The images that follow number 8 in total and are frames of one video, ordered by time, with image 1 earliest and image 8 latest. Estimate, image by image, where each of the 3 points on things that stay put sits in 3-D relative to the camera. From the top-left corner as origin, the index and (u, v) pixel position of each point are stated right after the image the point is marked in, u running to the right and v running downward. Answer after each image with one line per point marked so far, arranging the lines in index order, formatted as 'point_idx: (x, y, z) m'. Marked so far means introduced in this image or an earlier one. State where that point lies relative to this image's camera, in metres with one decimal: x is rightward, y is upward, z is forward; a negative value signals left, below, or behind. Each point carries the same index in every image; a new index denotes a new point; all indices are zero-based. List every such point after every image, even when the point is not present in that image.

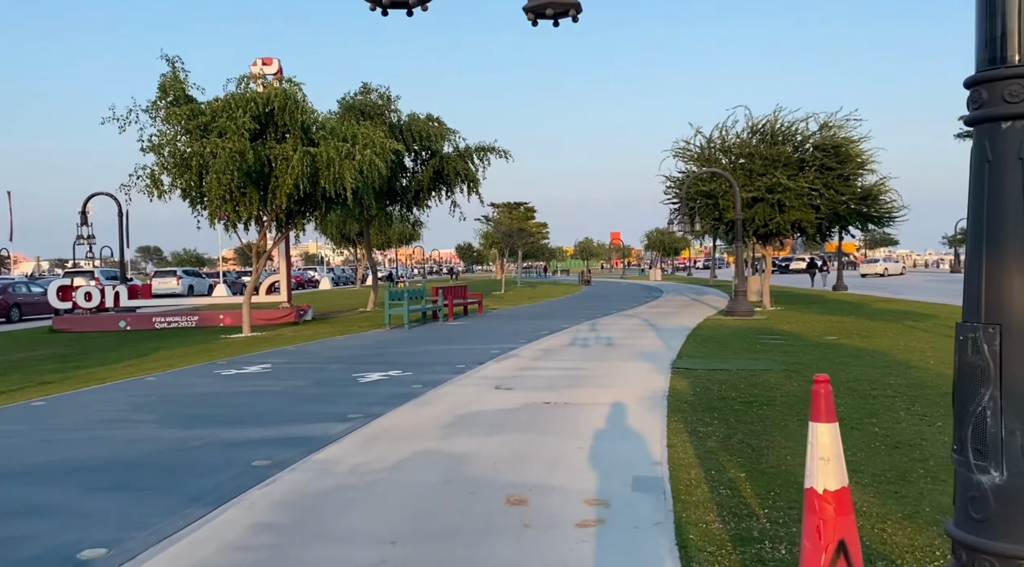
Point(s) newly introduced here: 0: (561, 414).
0: (+0.6, -1.5, +8.7) m
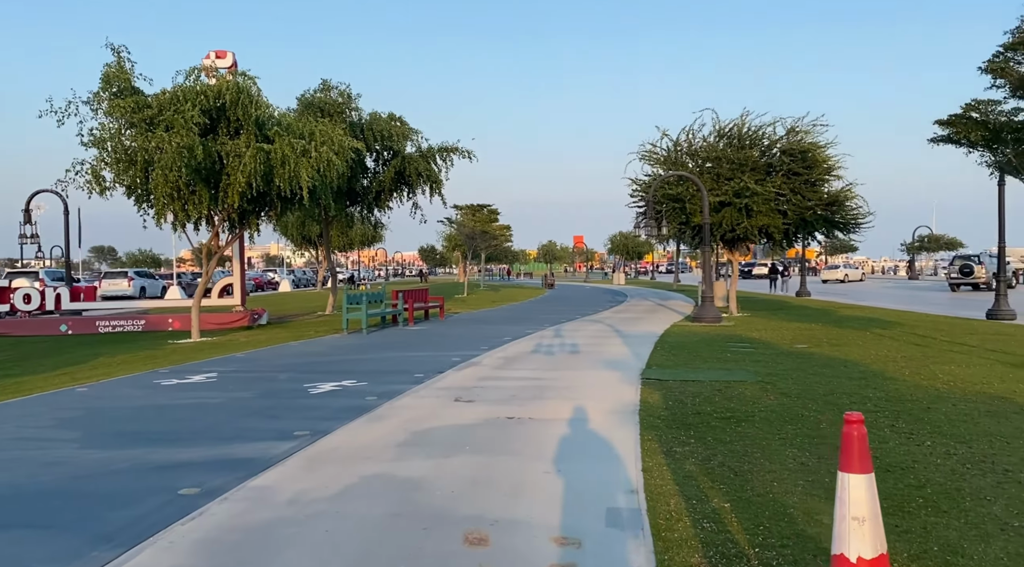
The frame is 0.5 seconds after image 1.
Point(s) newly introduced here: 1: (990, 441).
0: (+0.2, -1.6, +8.0) m
1: (+4.3, -1.4, +6.8) m
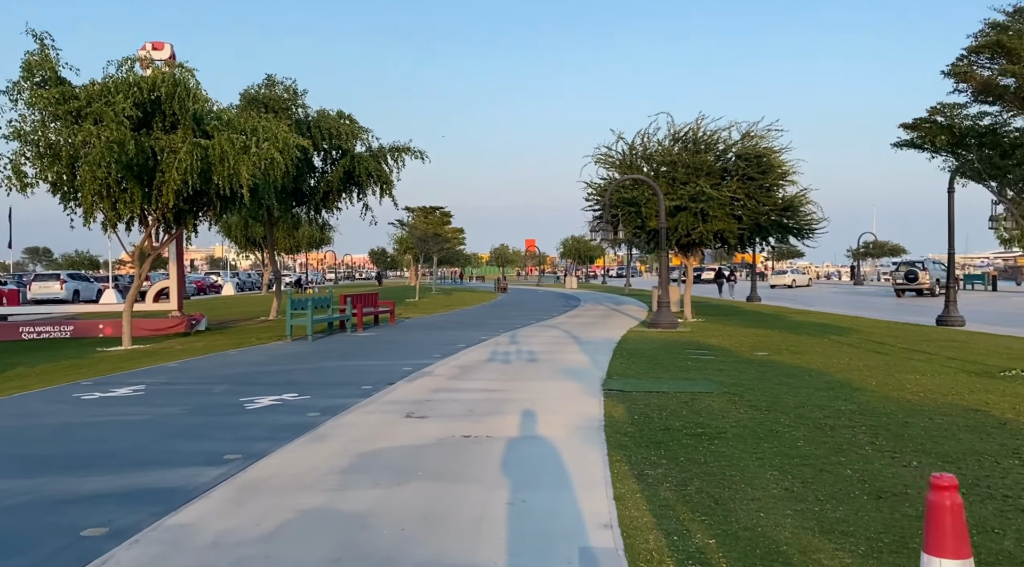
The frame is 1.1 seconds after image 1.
0: (-0.3, -1.7, +7.4) m
1: (+4.0, -1.5, +6.4) m
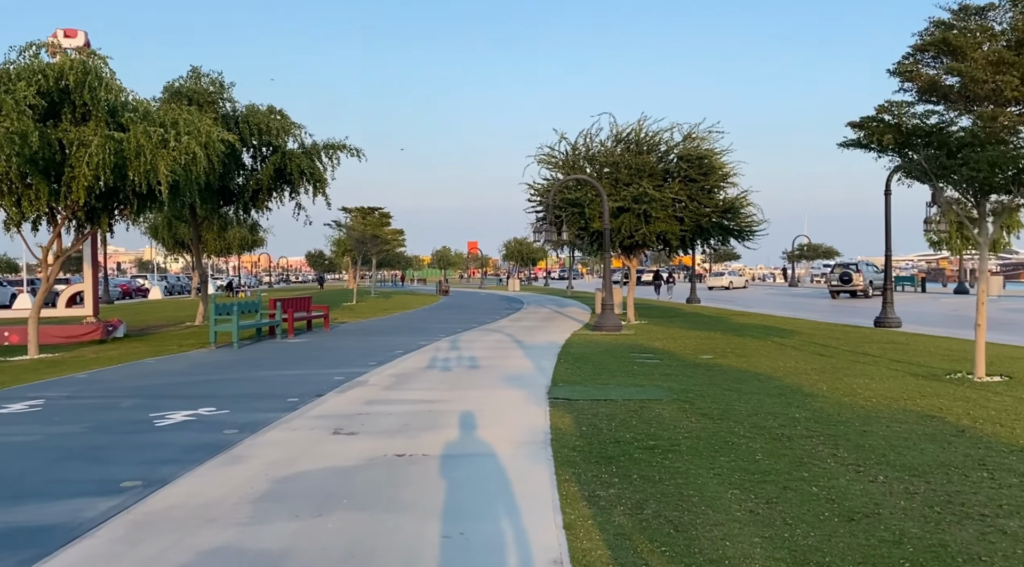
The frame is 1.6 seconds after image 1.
0: (-0.8, -1.7, +6.7) m
1: (+3.5, -1.5, +6.0) m
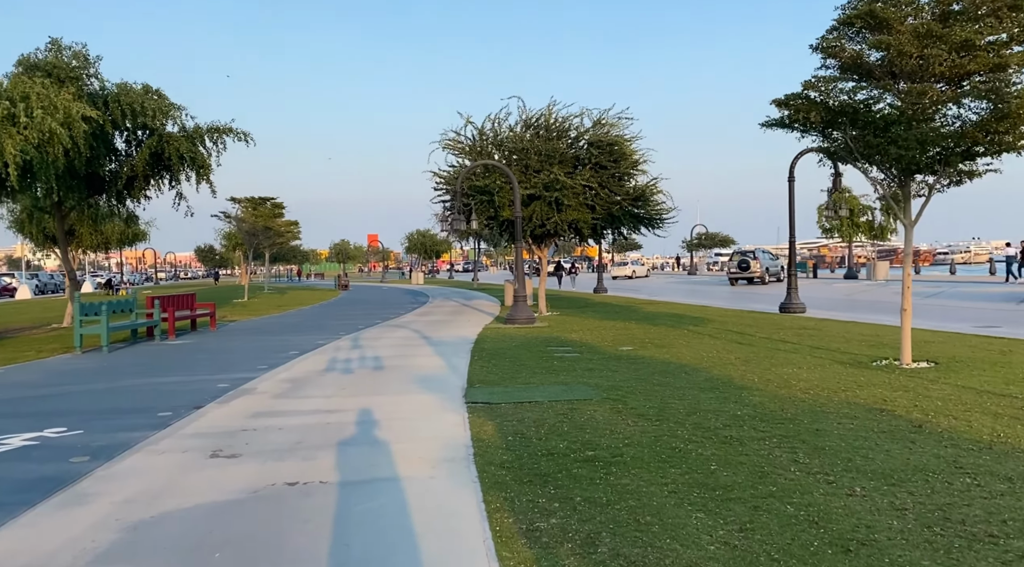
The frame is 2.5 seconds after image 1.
0: (-1.4, -1.6, +5.4) m
1: (+2.9, -1.4, +5.3) m
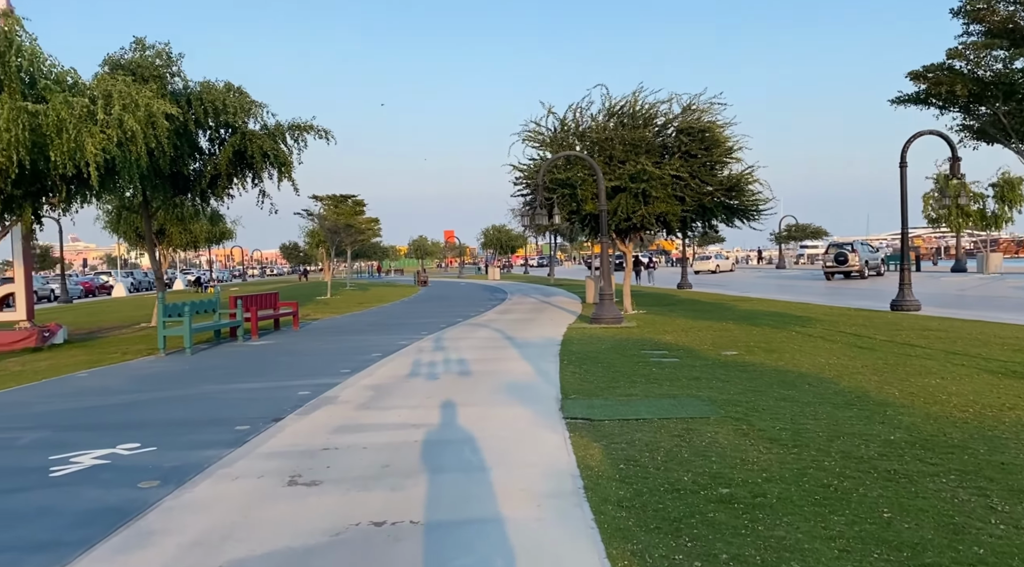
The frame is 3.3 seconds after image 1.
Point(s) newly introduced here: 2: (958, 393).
0: (-0.6, -1.7, +4.6) m
1: (+3.7, -1.4, +4.0) m
2: (+5.2, -1.3, +8.8) m
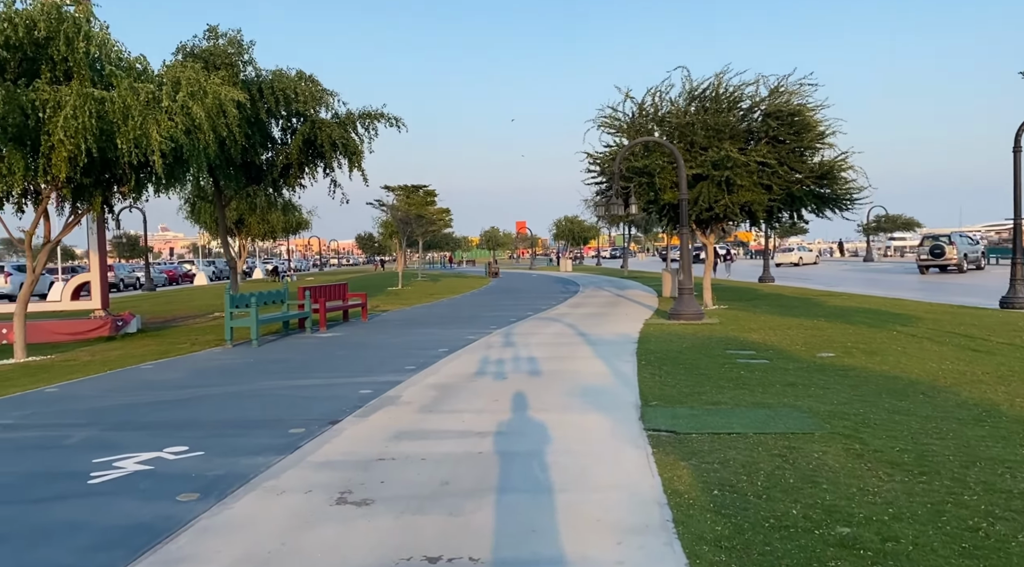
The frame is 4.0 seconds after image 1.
0: (-0.3, -1.7, +3.8) m
1: (+4.0, -1.4, +2.9) m
2: (+6.0, -1.3, +7.5) m
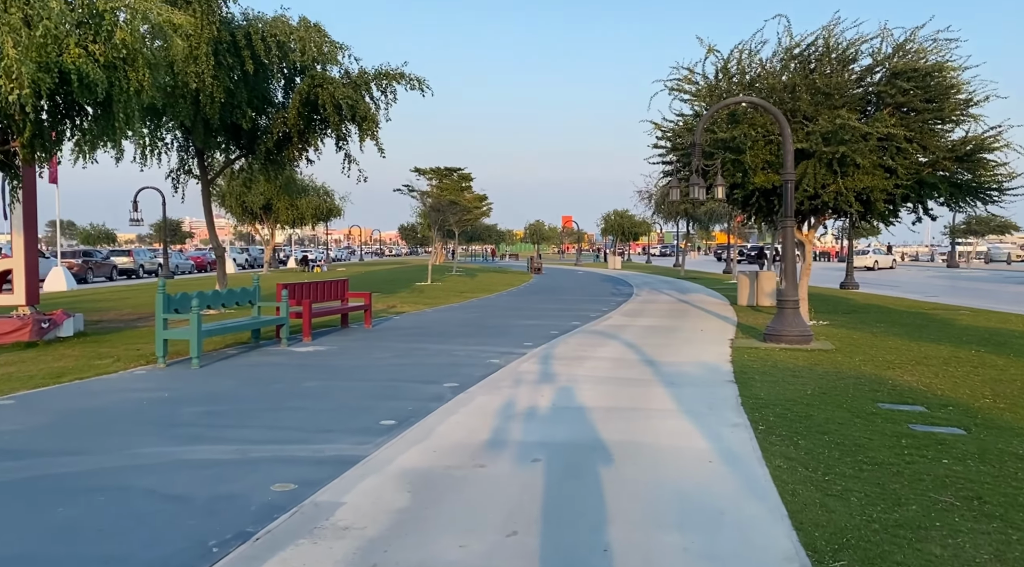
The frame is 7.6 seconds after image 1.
0: (-0.4, -1.8, -0.5) m
1: (+3.8, -1.7, -1.7) m
2: (+6.1, -1.6, +2.7) m
